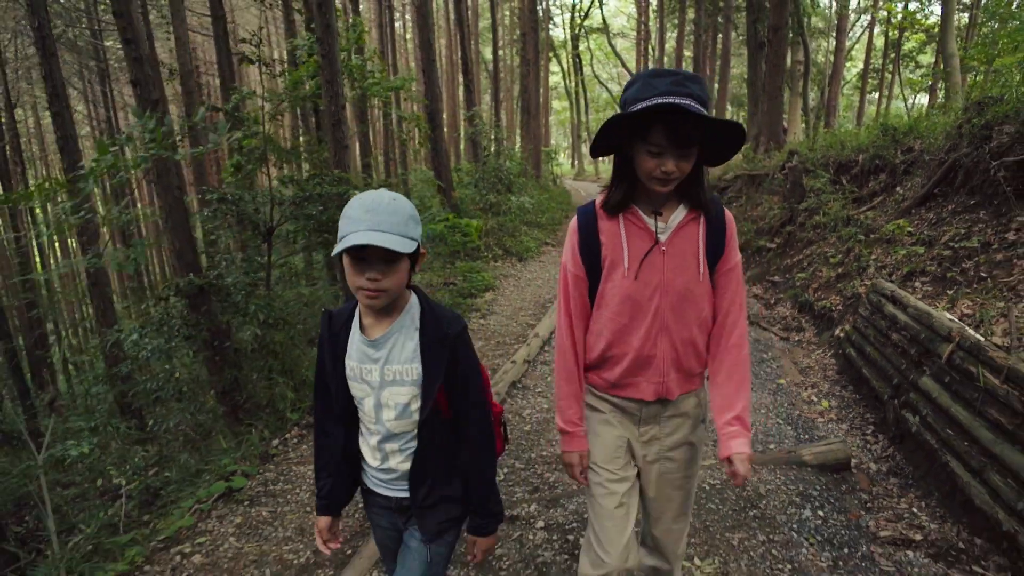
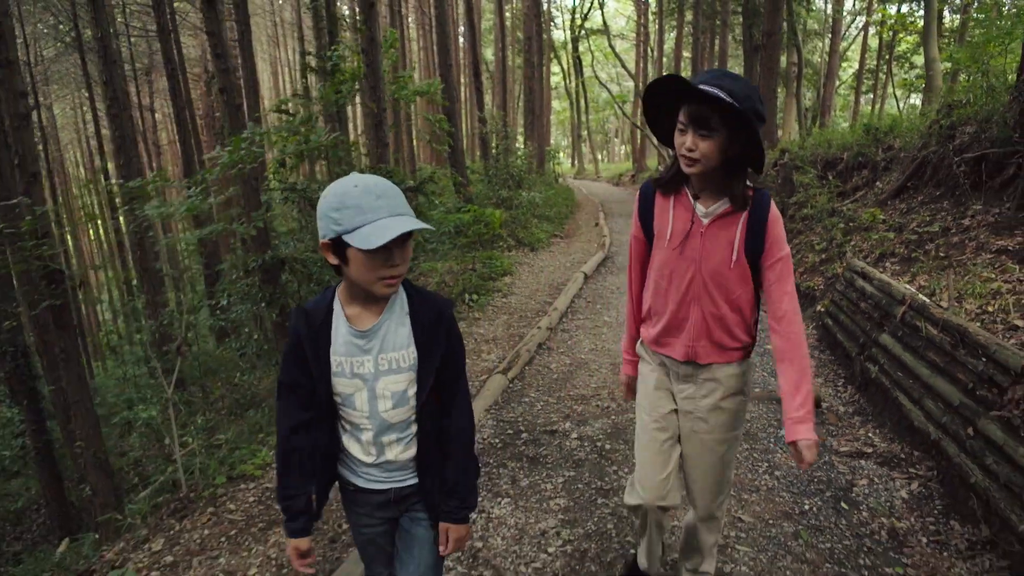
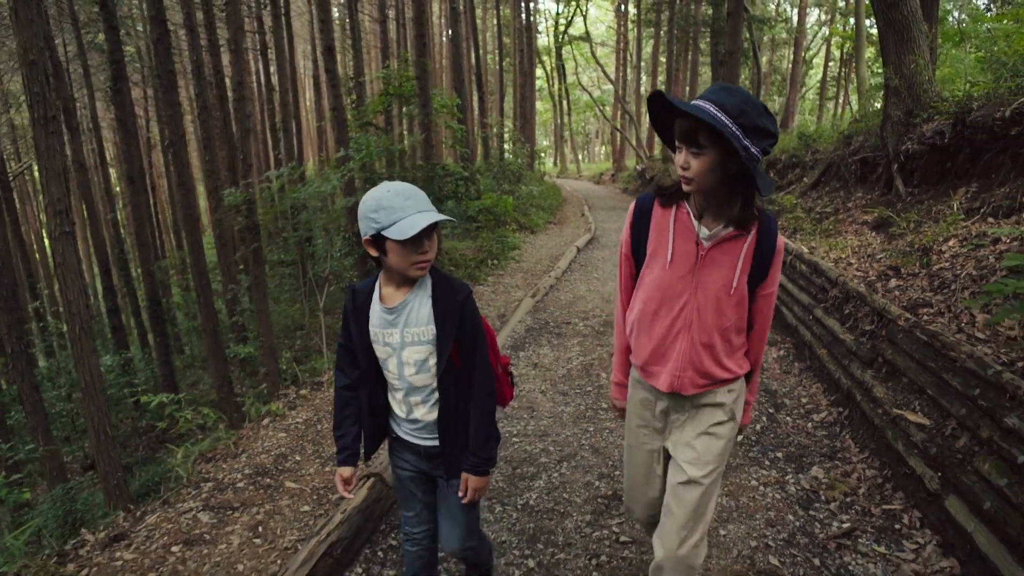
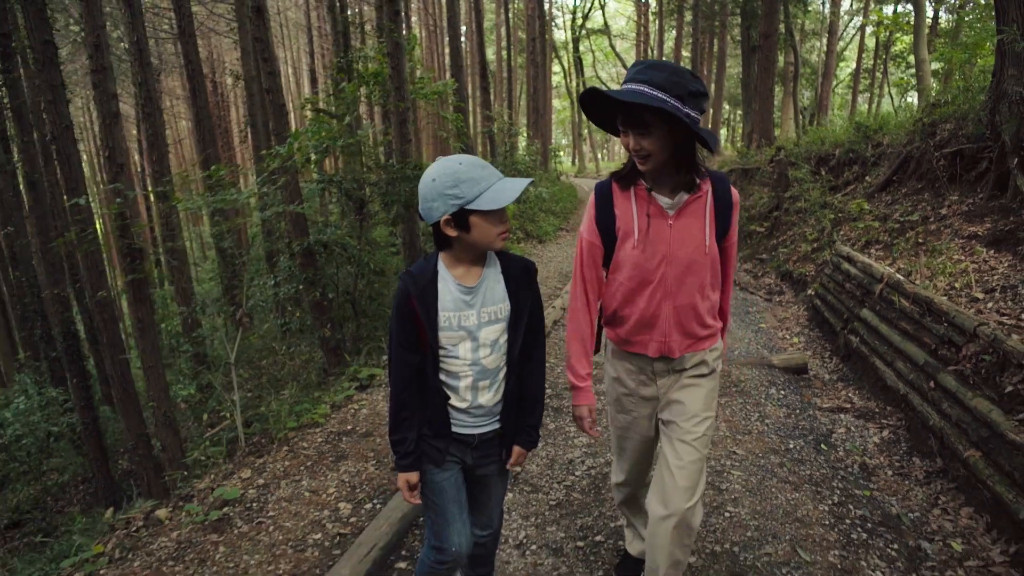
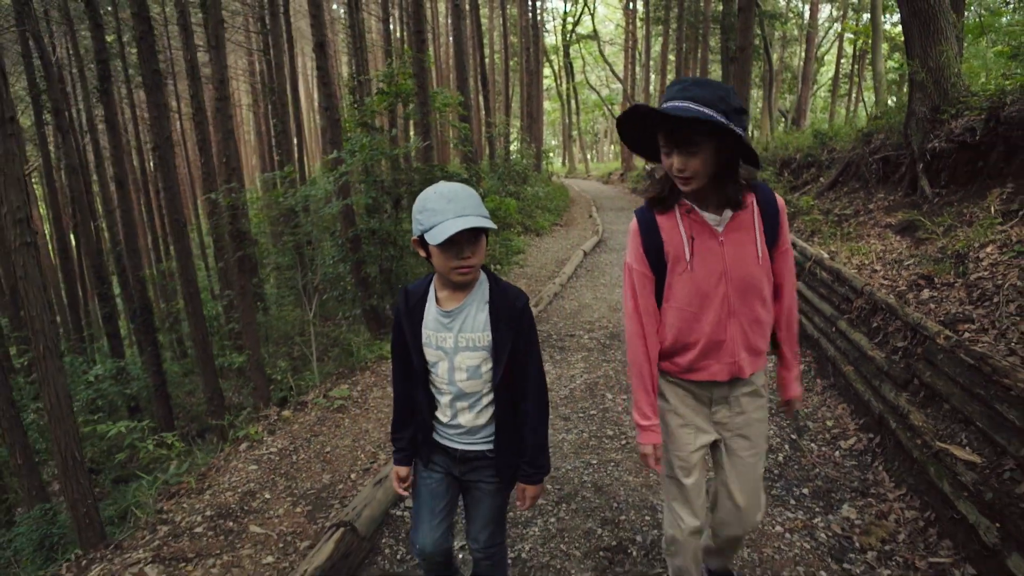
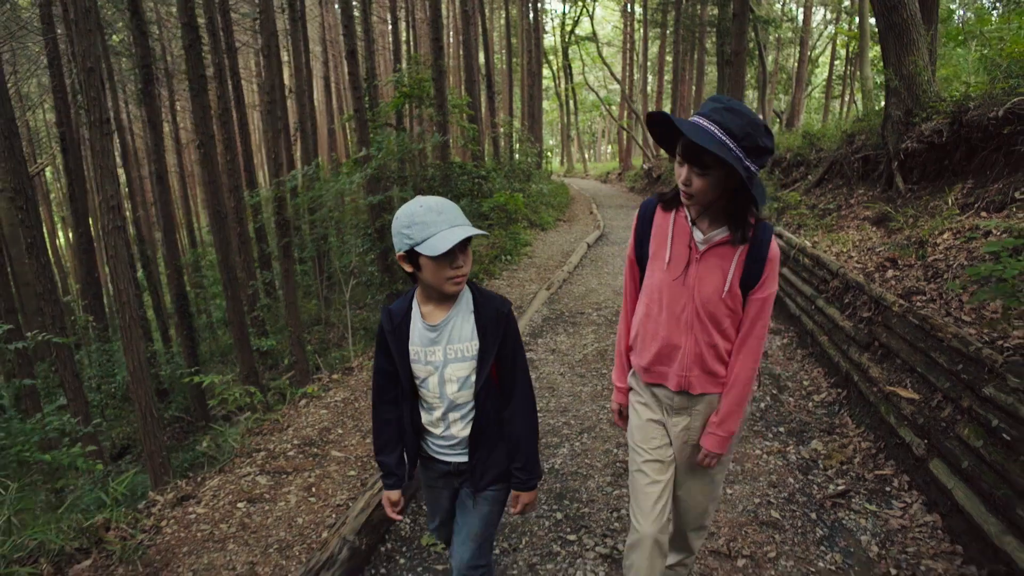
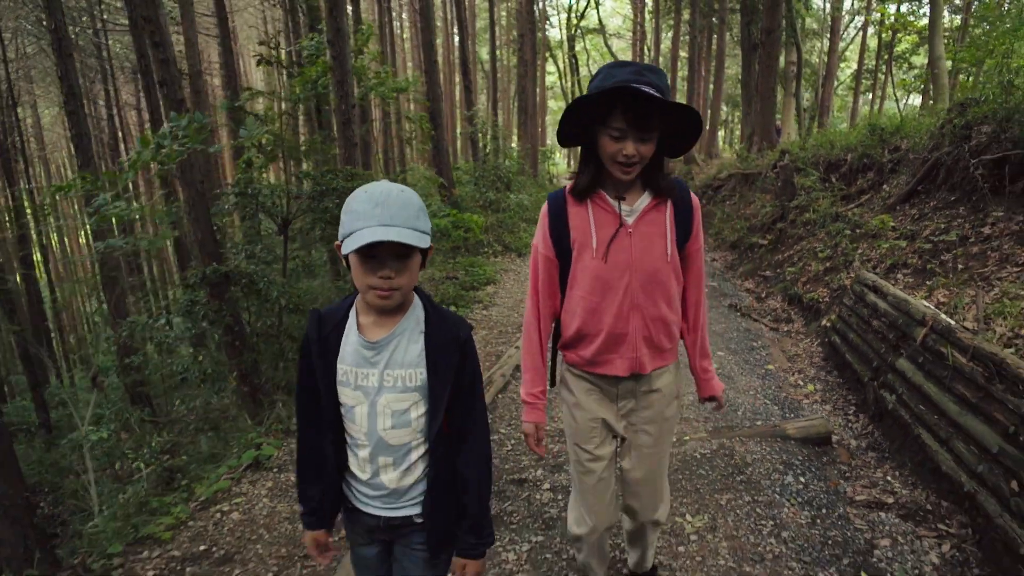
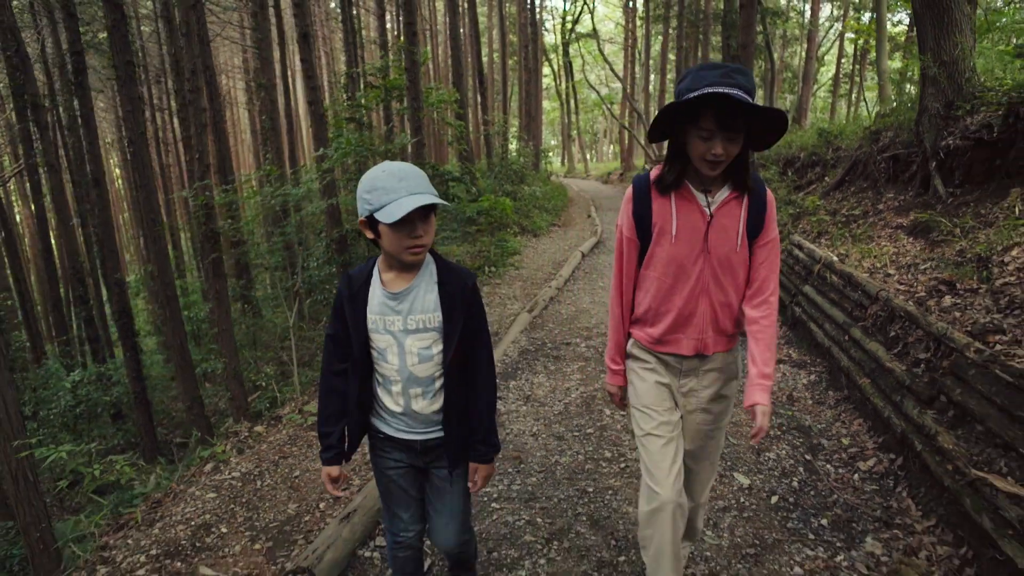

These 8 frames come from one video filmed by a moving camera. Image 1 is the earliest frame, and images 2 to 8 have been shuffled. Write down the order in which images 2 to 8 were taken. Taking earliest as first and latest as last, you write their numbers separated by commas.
7, 2, 4, 8, 5, 3, 6
